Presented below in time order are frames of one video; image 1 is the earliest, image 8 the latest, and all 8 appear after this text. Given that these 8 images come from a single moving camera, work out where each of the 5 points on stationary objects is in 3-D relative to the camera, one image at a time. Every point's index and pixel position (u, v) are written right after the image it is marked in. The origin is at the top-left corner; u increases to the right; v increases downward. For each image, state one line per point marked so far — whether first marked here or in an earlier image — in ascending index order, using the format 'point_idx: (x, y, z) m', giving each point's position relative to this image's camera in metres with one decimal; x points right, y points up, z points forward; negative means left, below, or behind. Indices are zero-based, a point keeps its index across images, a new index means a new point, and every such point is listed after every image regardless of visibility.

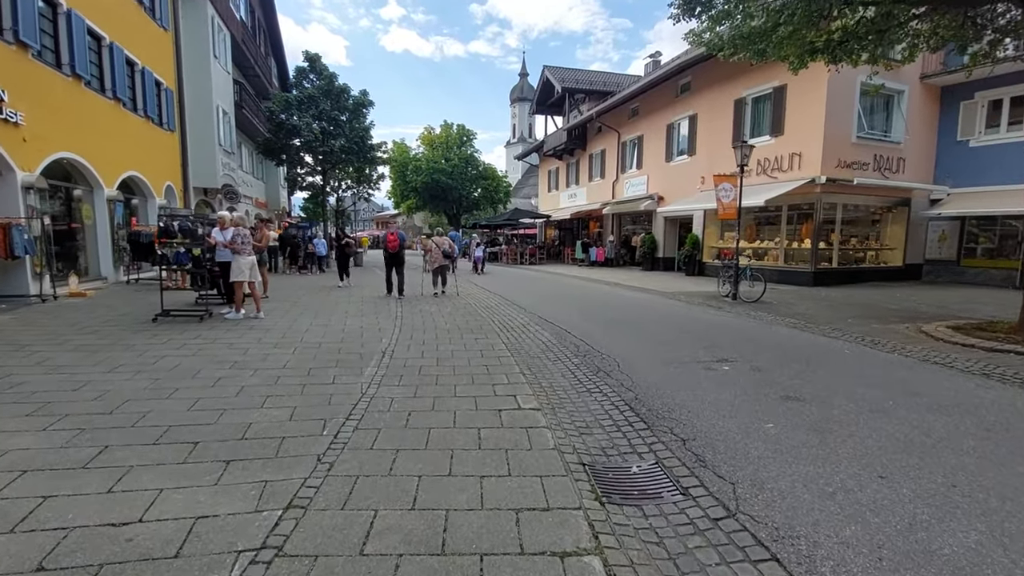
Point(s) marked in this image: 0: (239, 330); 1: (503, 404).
0: (-4.3, -0.7, +7.9) m
1: (-0.1, -1.2, +4.9) m
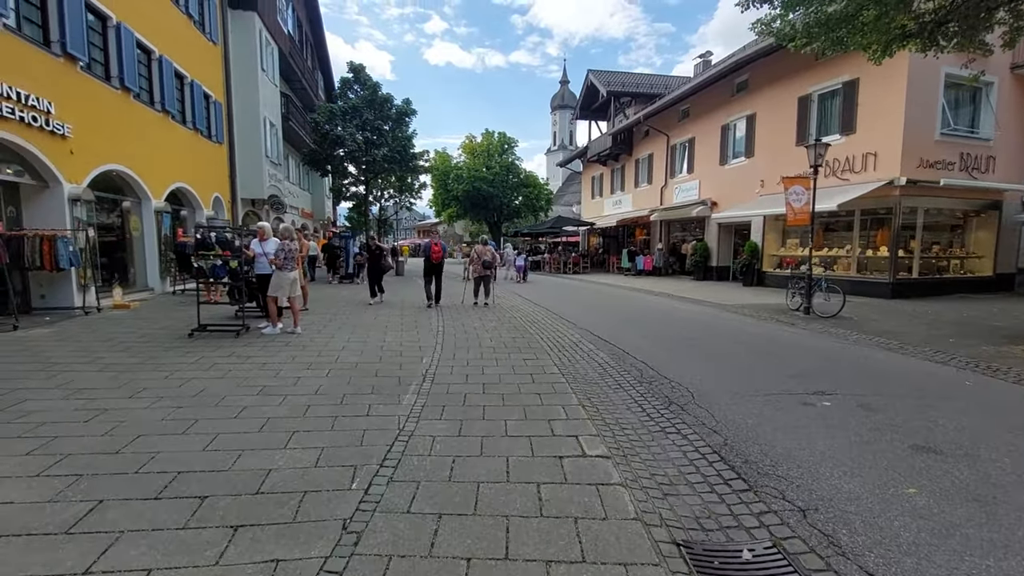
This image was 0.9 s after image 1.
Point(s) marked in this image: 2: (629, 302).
0: (-3.6, -0.9, +7.5) m
1: (+0.4, -1.3, +4.1) m
2: (+3.6, -0.4, +15.3) m
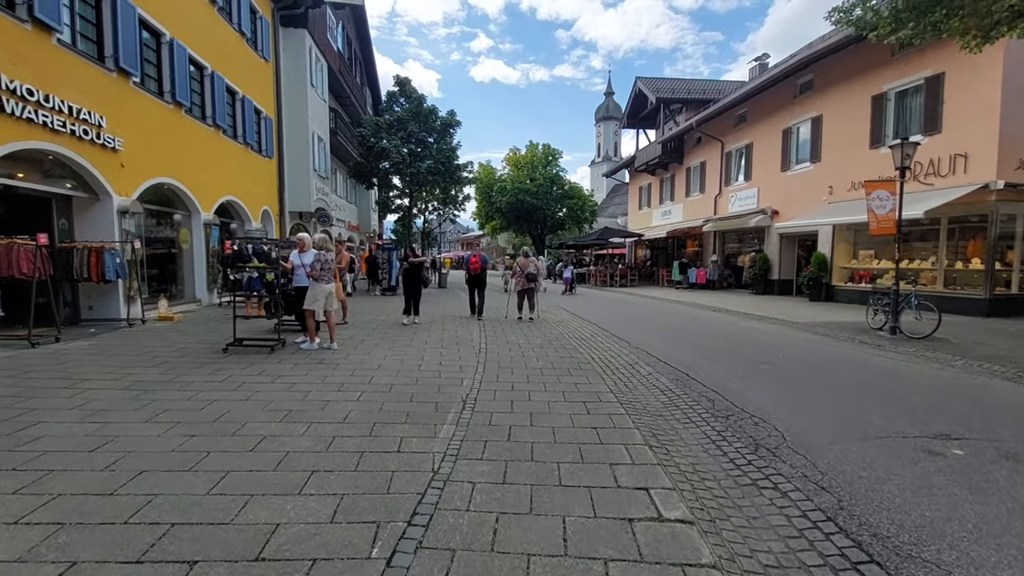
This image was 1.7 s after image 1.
0: (-2.9, -1.1, +7.0) m
1: (+0.8, -1.5, +3.3) m
2: (+4.9, -0.9, +14.2) m
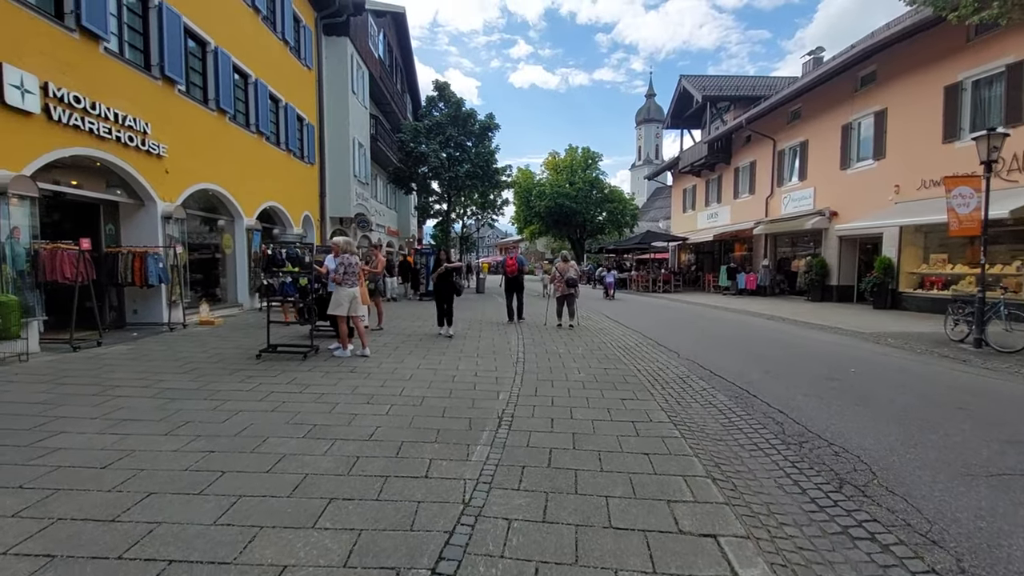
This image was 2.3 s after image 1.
0: (-2.4, -1.2, +6.8) m
1: (+1.0, -1.5, +2.8) m
2: (+6.0, -1.0, +13.3) m
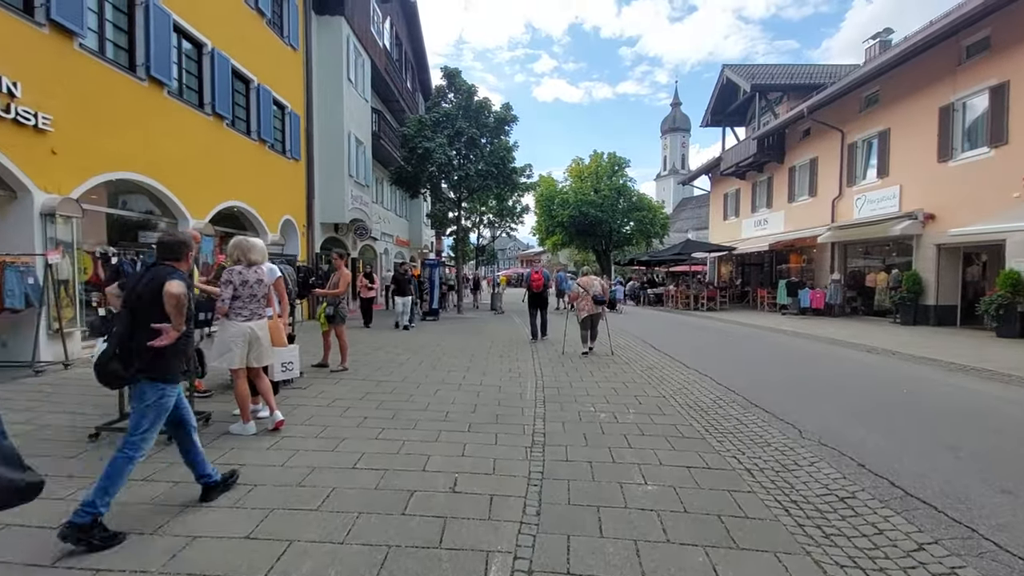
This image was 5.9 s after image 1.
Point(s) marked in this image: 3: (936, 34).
0: (-2.3, -1.4, +3.6) m
1: (+0.9, -1.7, -0.5) m
2: (+6.3, -1.5, +9.8) m
3: (+12.7, +7.6, +14.9) m
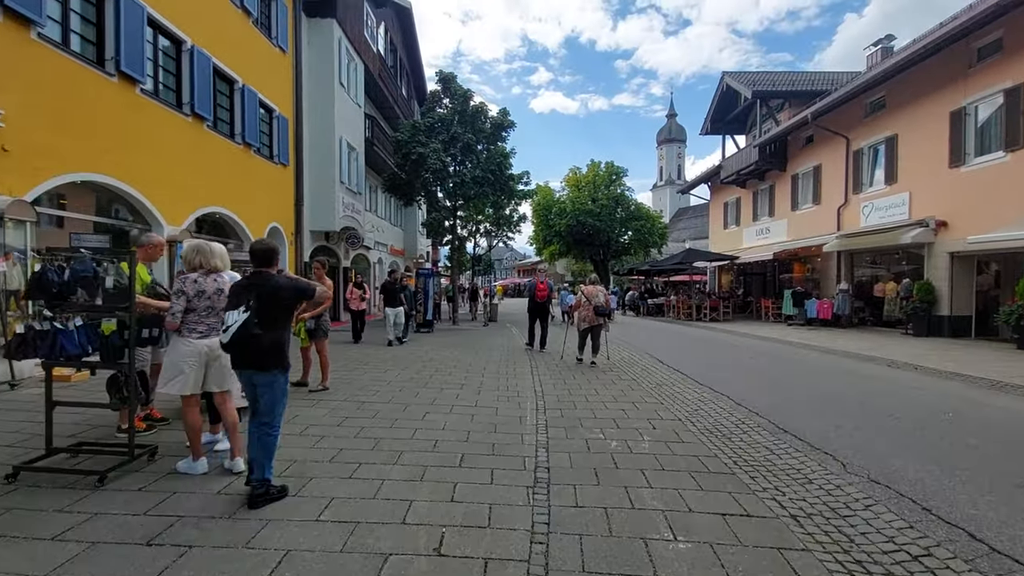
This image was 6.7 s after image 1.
0: (-2.3, -1.5, +2.9) m
1: (+0.9, -1.7, -1.2) m
2: (+6.3, -1.7, +9.1) m
3: (+12.6, +7.3, +14.5) m
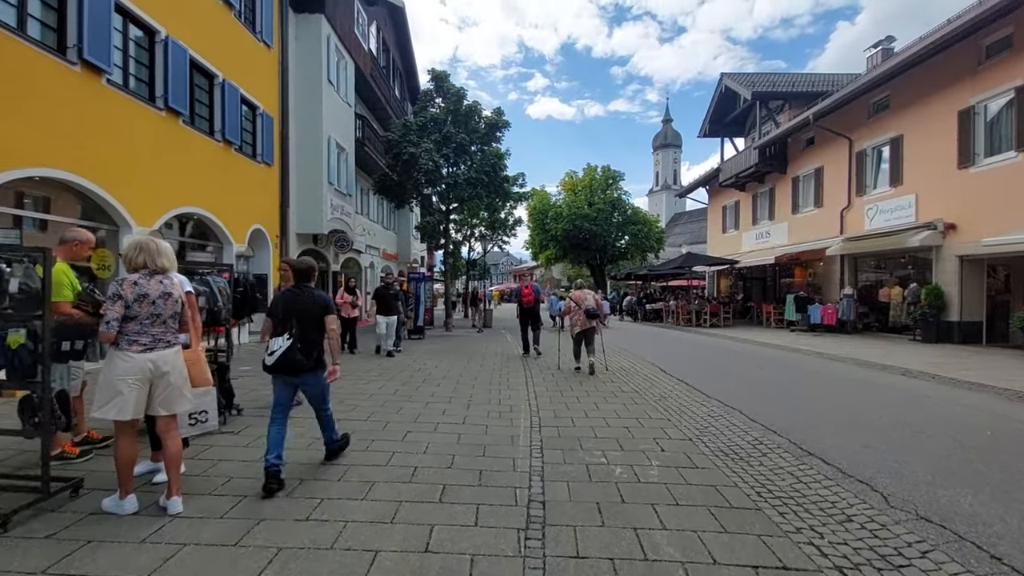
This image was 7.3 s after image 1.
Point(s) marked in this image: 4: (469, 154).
0: (-2.4, -1.5, +2.2) m
1: (+0.9, -1.7, -1.9) m
2: (+6.1, -1.8, +8.6) m
3: (+12.4, +7.1, +14.0) m
4: (-1.6, +5.1, +19.1) m
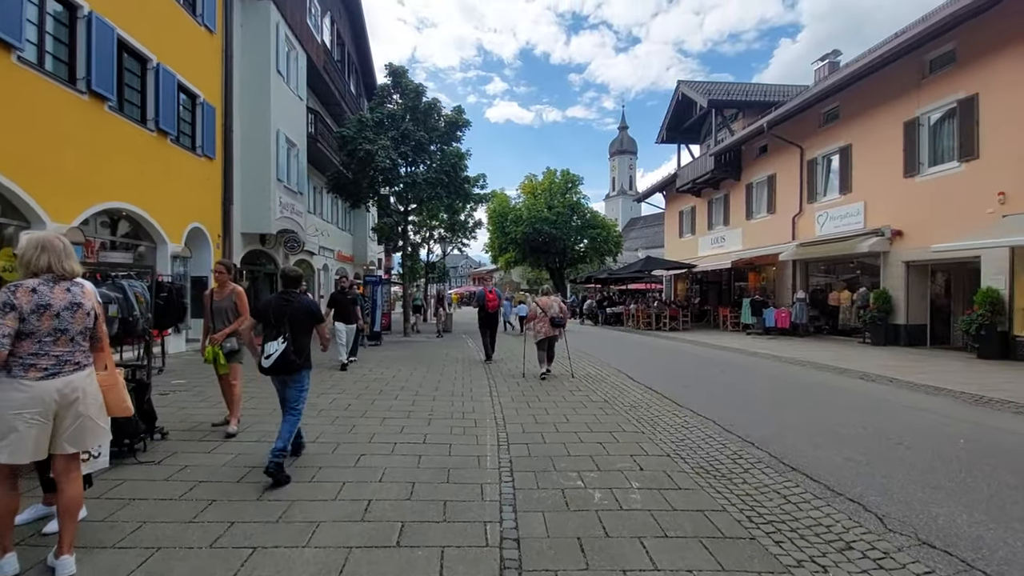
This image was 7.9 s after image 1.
0: (-2.4, -1.6, +1.6) m
1: (+1.2, -1.7, -2.3) m
2: (+5.5, -1.9, +8.6) m
3: (+11.4, +7.0, +14.6) m
4: (-3.1, +5.0, +18.5) m
